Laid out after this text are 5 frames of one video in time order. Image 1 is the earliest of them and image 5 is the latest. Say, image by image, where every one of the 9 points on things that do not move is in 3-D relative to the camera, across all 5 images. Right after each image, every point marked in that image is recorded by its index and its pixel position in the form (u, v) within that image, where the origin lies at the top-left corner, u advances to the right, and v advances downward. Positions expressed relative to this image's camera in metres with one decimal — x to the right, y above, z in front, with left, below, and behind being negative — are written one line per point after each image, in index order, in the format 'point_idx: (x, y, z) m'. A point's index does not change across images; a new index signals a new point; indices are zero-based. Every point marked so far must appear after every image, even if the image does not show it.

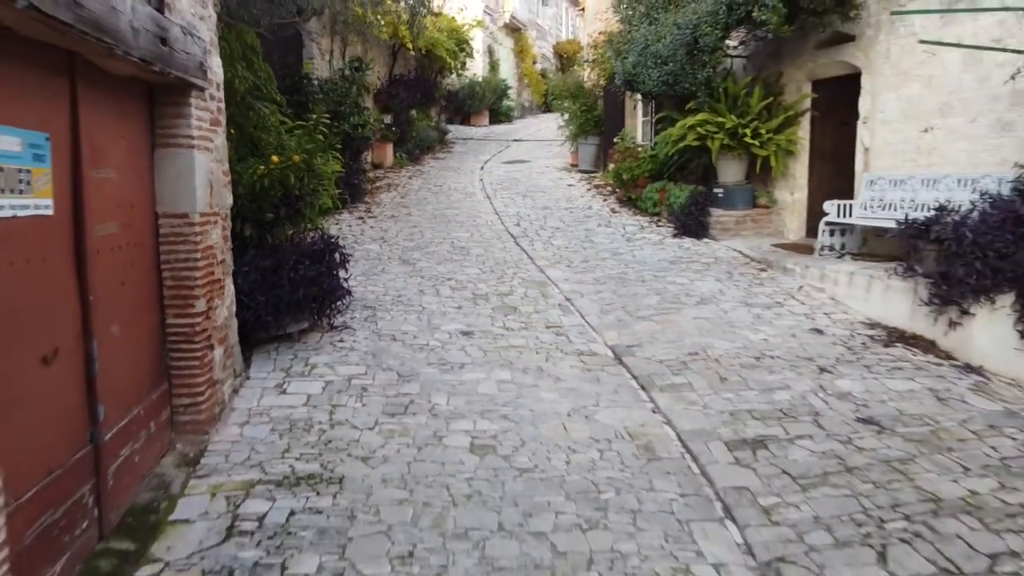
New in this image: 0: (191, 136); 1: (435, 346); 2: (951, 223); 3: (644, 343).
0: (-1.6, +0.8, +4.1) m
1: (-0.5, -0.4, +5.5) m
2: (+3.1, +0.5, +5.9) m
3: (+0.9, -0.4, +5.7) m
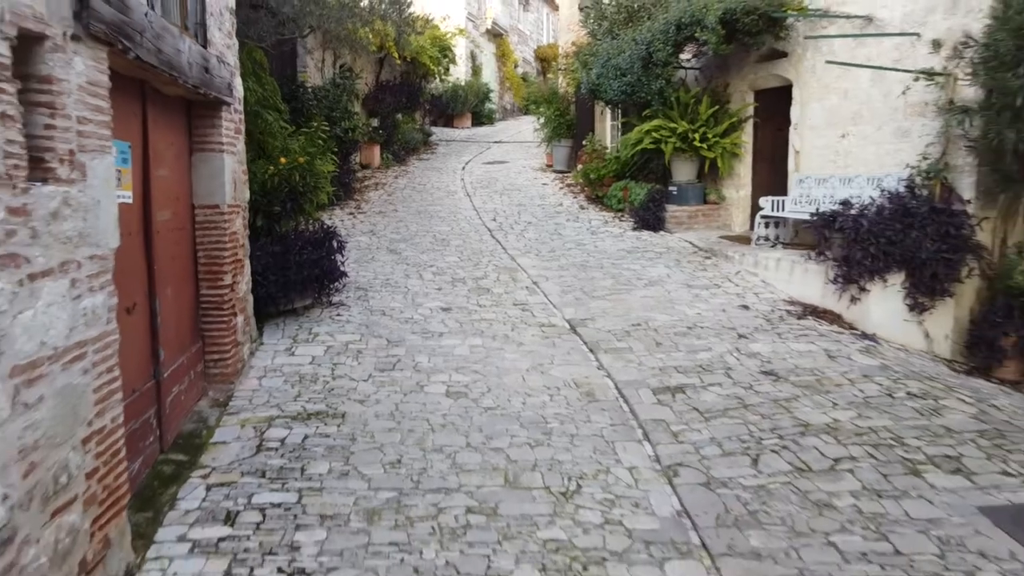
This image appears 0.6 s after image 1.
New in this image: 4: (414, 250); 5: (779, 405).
0: (-1.8, +0.9, +5.0) m
1: (-0.8, -0.2, +6.5) m
2: (+2.9, +0.6, +6.9) m
3: (+0.7, -0.2, +6.7) m
4: (-1.0, +0.4, +8.7) m
5: (+1.6, -0.7, +4.9) m
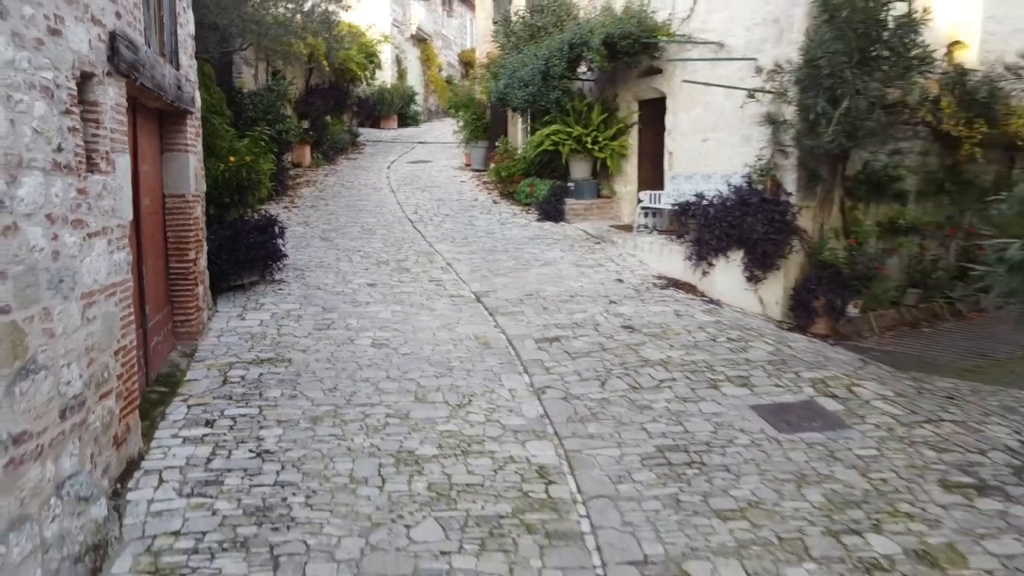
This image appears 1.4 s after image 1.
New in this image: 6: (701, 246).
0: (-2.5, +1.1, +6.3) m
1: (-1.6, 0.0, +7.8) m
2: (+2.0, +0.9, +8.6) m
3: (-0.2, 0.0, +8.1) m
4: (-2.1, +0.6, +9.9) m
5: (+0.9, -0.5, +6.4) m
6: (+2.0, +0.4, +8.6) m
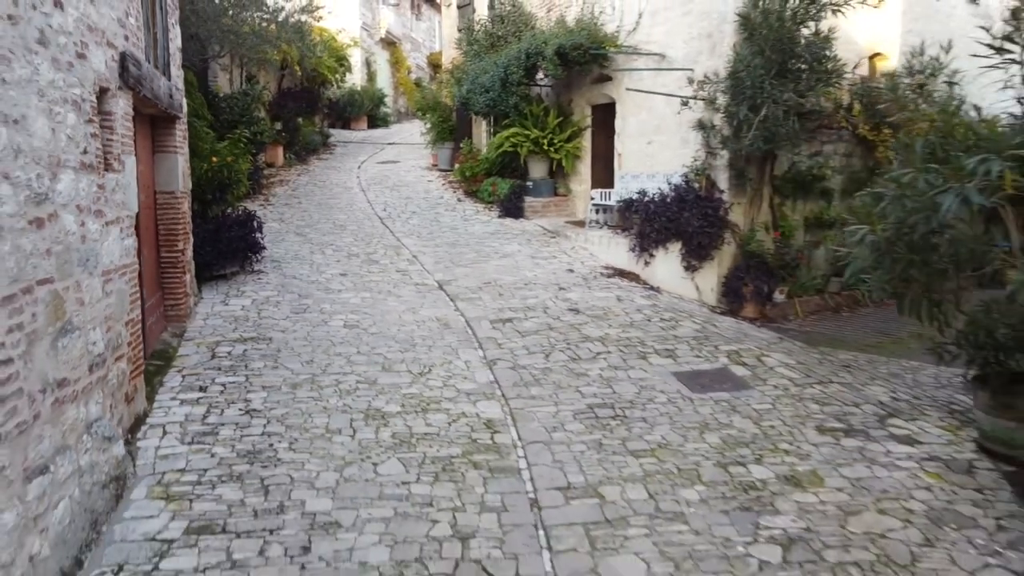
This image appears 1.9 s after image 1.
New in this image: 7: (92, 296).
0: (-2.9, +1.2, +7.0) m
1: (-2.0, +0.1, +8.6) m
2: (+1.6, +1.0, +9.4) m
3: (-0.6, +0.1, +8.9) m
4: (-2.6, +0.7, +10.7) m
5: (+0.6, -0.3, +7.2) m
6: (+1.5, +0.6, +9.5) m
7: (-2.2, 0.0, +4.2) m
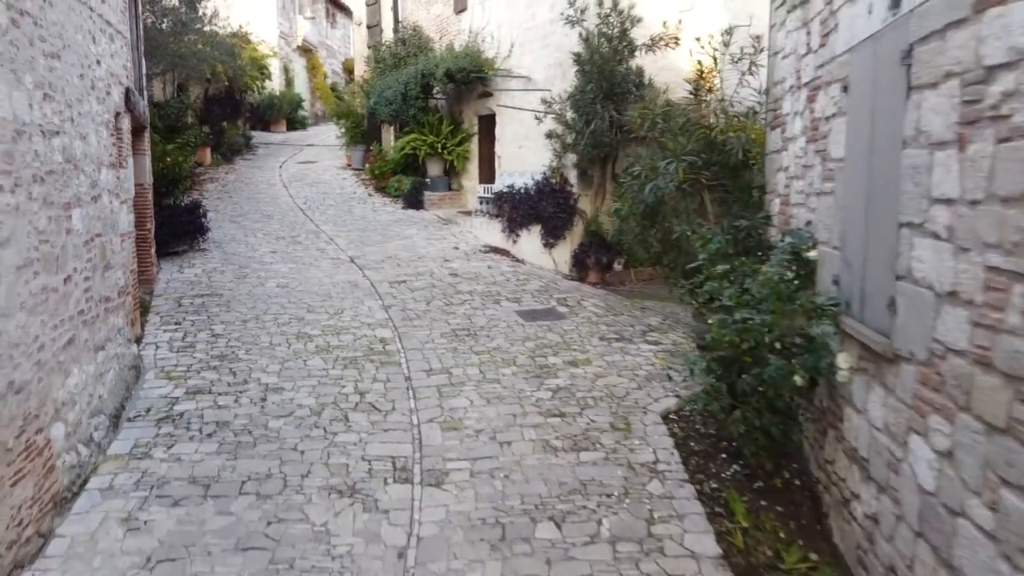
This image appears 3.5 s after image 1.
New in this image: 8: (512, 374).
0: (-4.1, +1.5, +9.1) m
1: (-3.4, +0.4, +10.8) m
2: (0.0, +1.4, +12.0) m
3: (-2.0, +0.5, +11.3) m
4: (-4.2, +1.1, +12.8) m
5: (-0.7, 0.0, +9.7) m
6: (0.0, +1.0, +12.1) m
7: (-3.1, +0.3, +6.4) m
8: (0.0, -0.7, +6.7) m
